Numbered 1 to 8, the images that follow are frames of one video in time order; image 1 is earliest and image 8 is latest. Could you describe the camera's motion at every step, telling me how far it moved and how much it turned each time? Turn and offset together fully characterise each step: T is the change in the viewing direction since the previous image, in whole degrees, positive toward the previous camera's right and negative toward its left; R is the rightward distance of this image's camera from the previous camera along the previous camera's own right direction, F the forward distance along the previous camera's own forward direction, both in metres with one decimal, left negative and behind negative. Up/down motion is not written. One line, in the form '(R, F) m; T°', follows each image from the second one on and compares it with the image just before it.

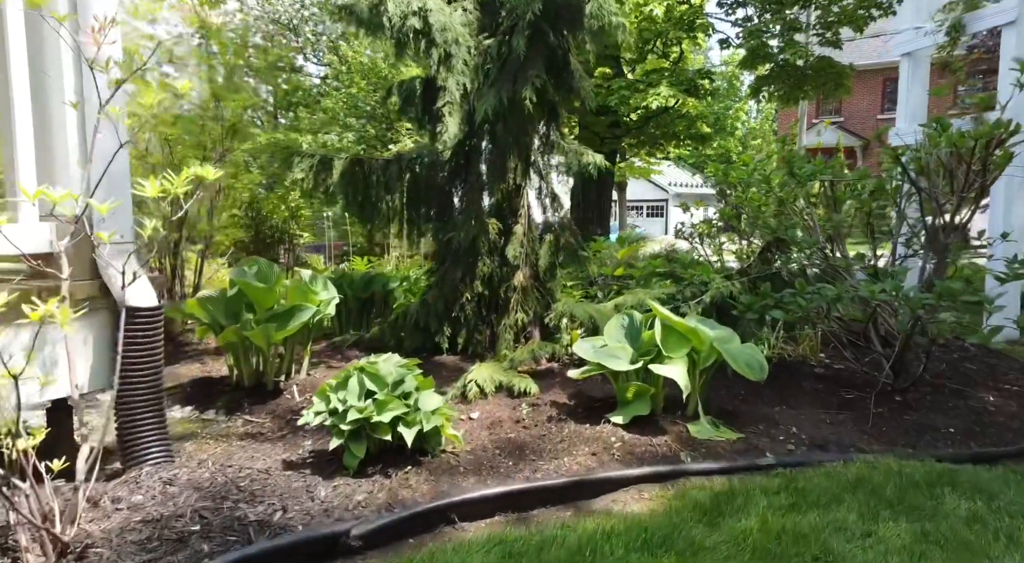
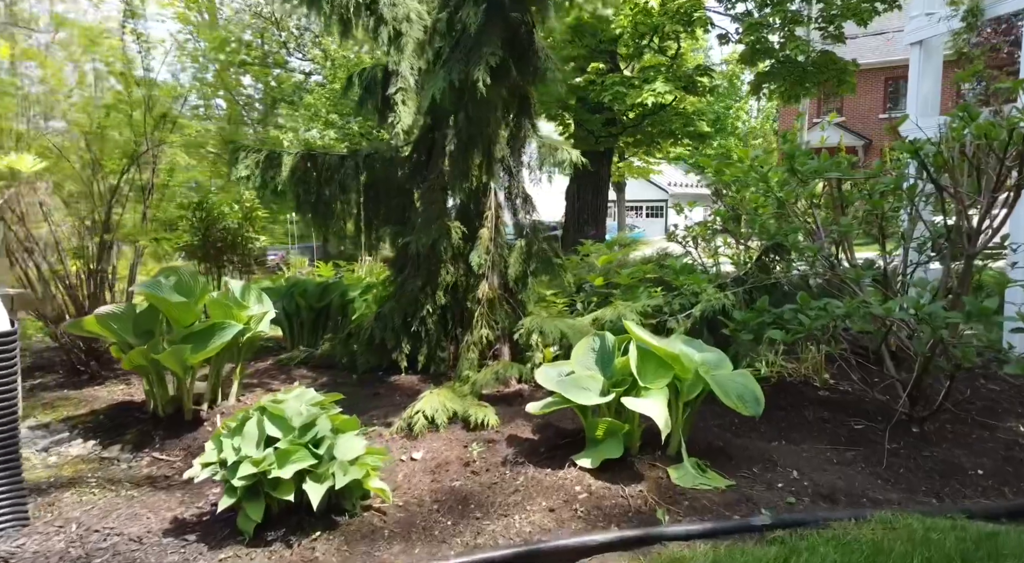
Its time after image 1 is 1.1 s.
(+0.2, +0.6) m; 0°
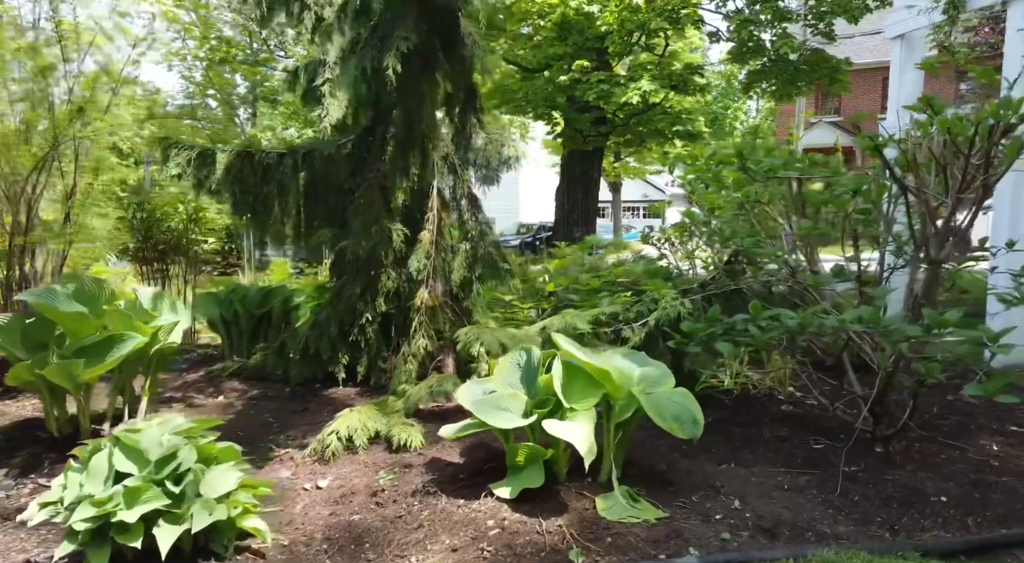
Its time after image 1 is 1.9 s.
(+0.3, +0.3) m; 0°
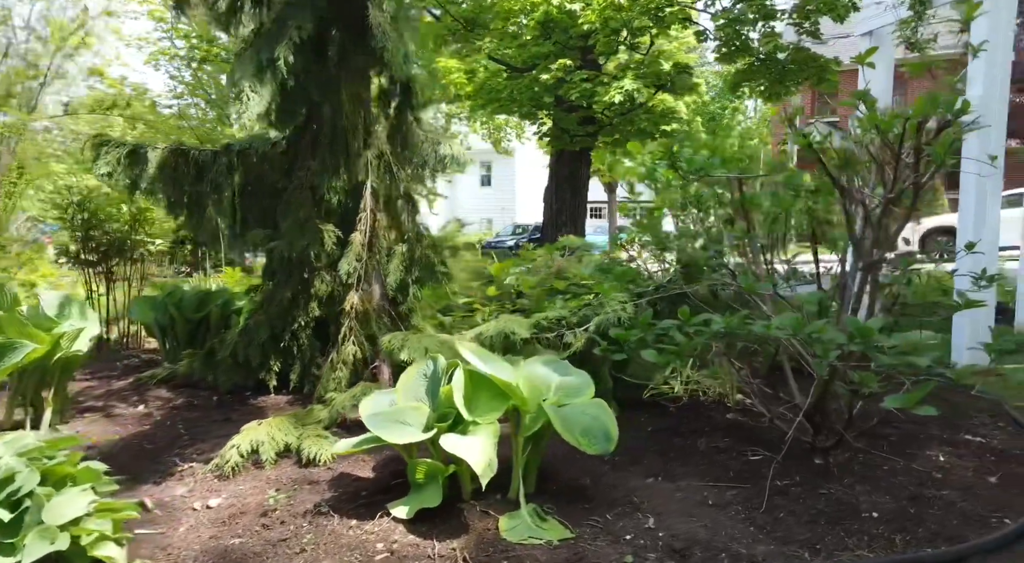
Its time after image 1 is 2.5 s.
(+0.4, +0.2) m; 0°
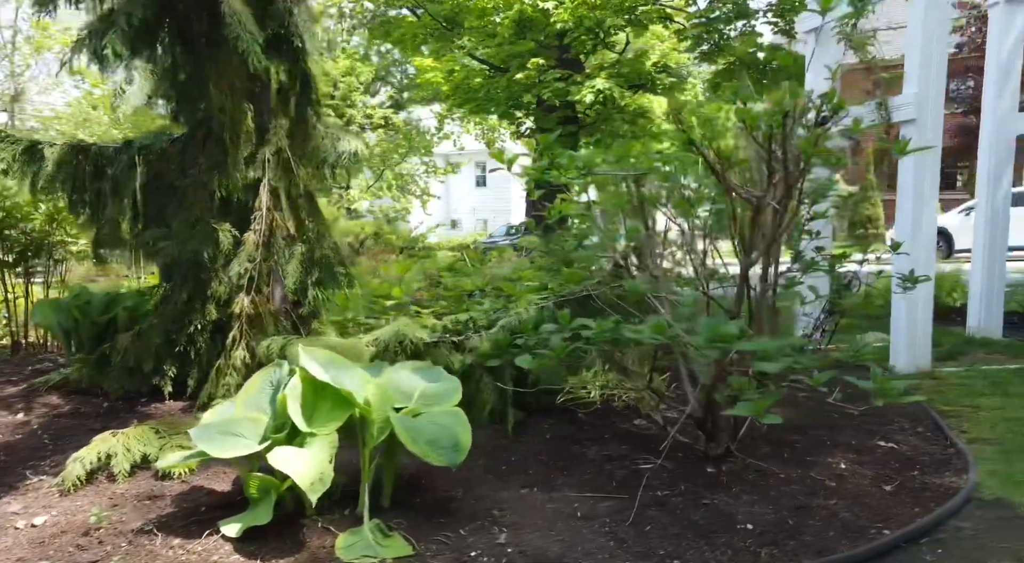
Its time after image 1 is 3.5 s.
(+0.5, +0.1) m; +1°
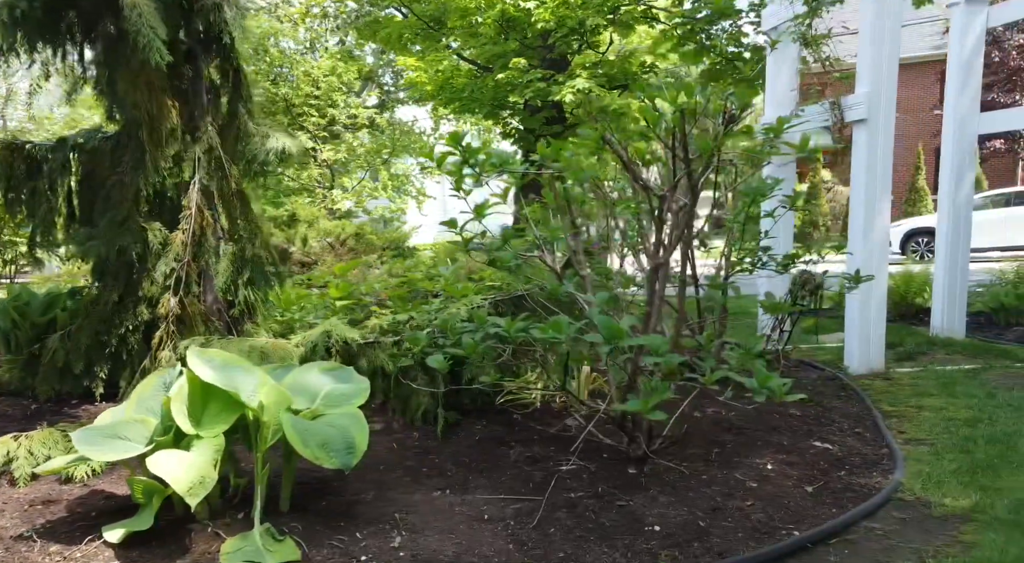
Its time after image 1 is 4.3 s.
(+0.3, 0.0) m; 0°
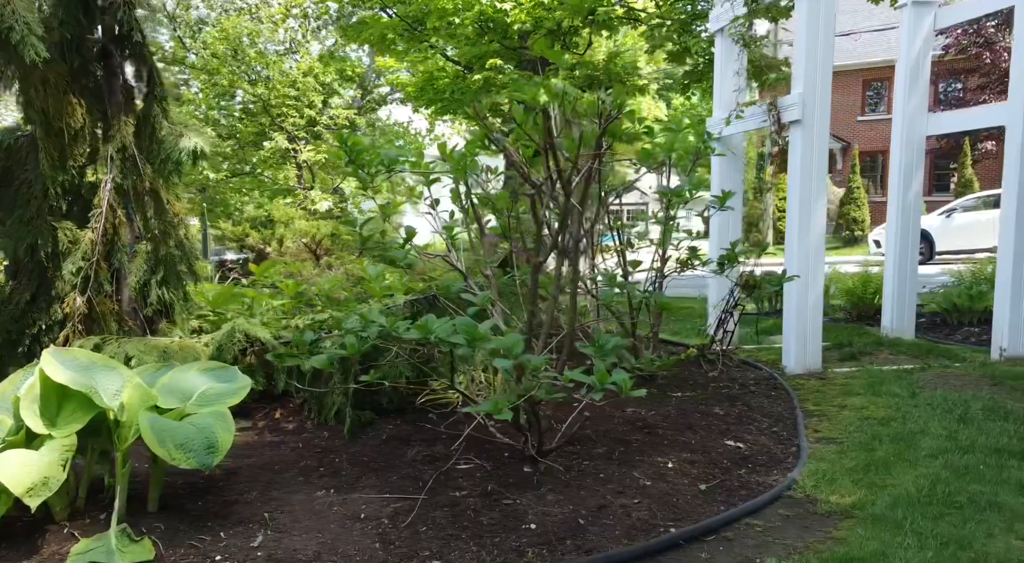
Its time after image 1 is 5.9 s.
(+0.5, 0.0) m; 0°
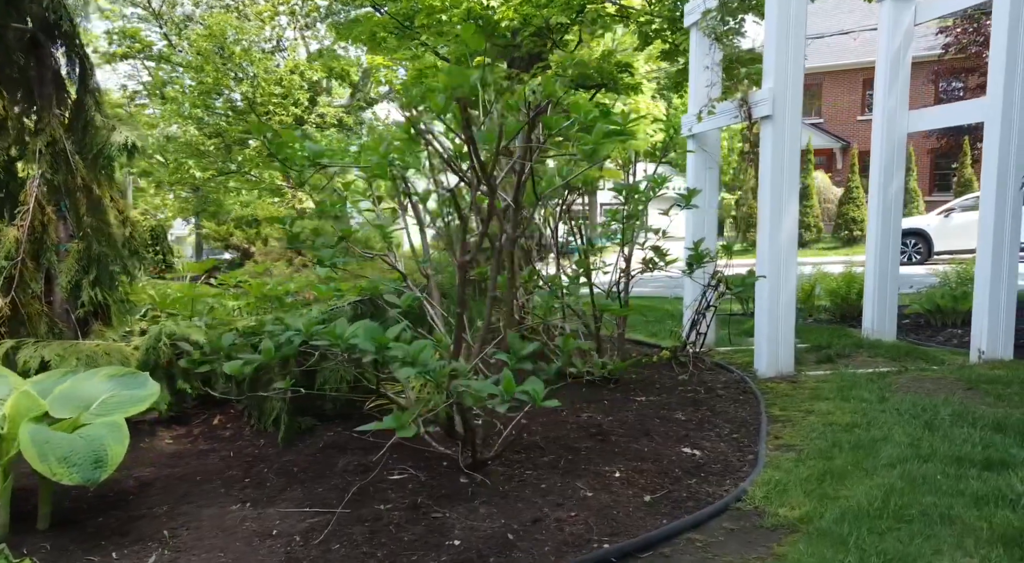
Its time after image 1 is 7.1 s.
(+0.3, +0.2) m; 0°
